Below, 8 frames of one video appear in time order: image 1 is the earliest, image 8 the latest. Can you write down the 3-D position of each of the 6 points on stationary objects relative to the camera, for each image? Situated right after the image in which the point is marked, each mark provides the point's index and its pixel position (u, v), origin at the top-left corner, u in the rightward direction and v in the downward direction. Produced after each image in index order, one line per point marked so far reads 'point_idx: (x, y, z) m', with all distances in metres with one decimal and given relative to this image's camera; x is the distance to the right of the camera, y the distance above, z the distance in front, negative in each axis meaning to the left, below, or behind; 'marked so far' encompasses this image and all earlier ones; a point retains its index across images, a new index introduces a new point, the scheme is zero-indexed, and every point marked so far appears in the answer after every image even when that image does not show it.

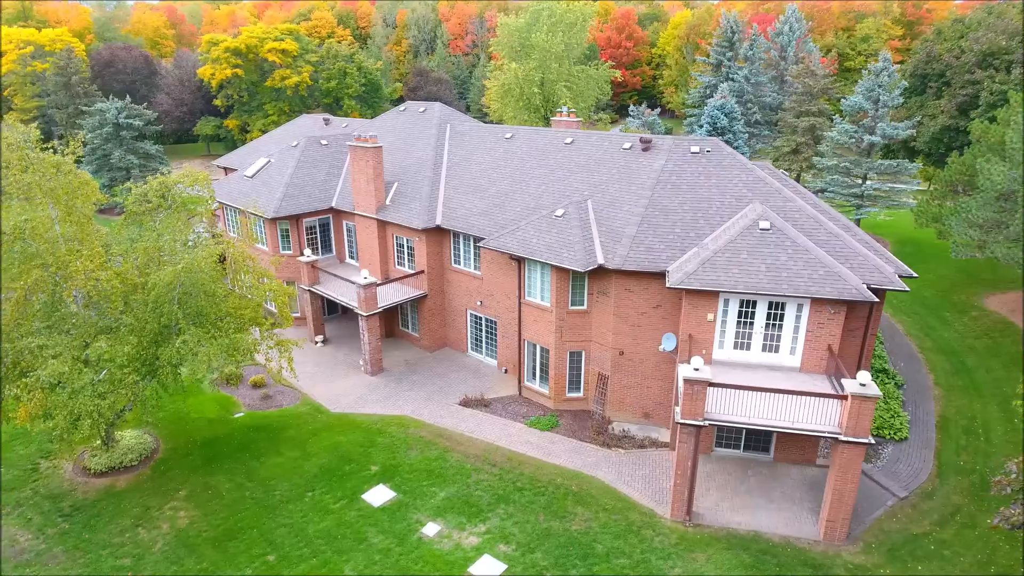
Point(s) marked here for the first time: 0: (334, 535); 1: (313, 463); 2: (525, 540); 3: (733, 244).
0: (-4.2, -5.9, +15.5) m
1: (-5.6, -4.9, +18.2) m
2: (+0.3, -5.9, +15.3) m
3: (+5.9, +1.2, +17.2) m
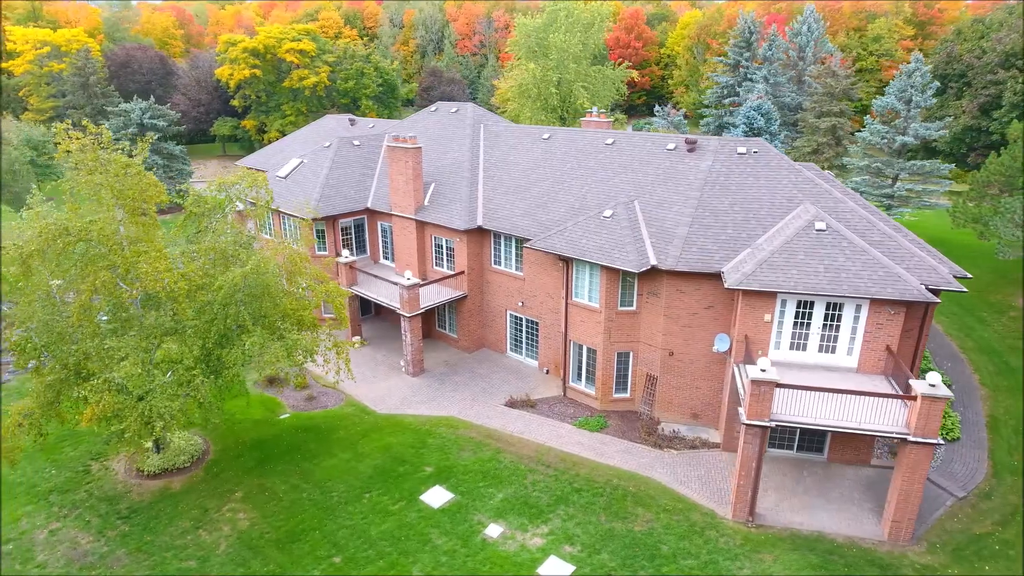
0: (-2.7, -5.9, +15.5) m
1: (-4.0, -4.9, +18.2) m
2: (+1.9, -6.0, +15.3) m
3: (+7.4, +1.2, +17.2) m
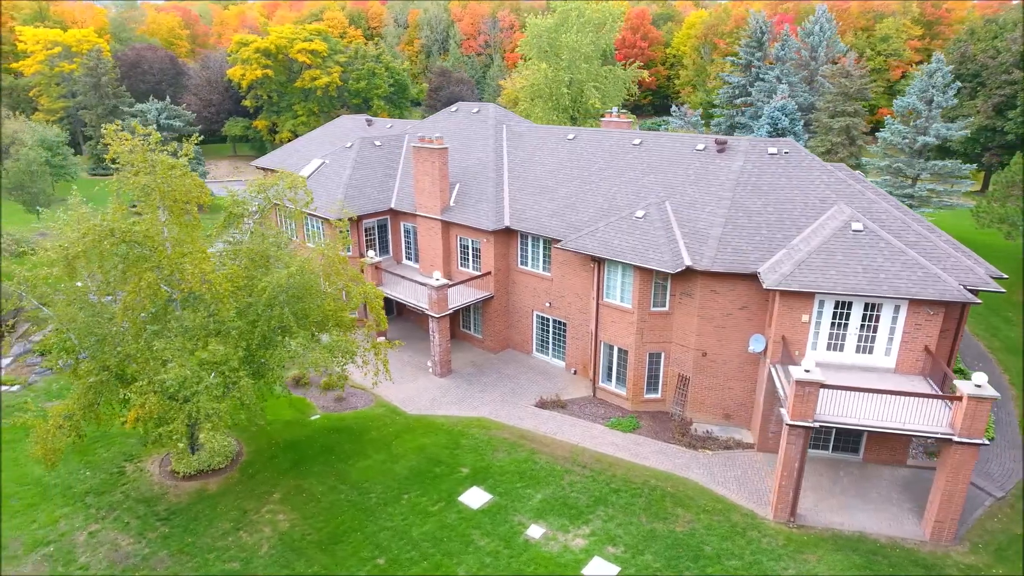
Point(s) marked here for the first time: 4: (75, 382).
0: (-1.7, -6.0, +15.4) m
1: (-3.1, -5.0, +18.2) m
2: (+2.9, -6.0, +15.3) m
3: (+8.4, +1.1, +17.2) m
4: (-10.1, -2.2, +15.1) m
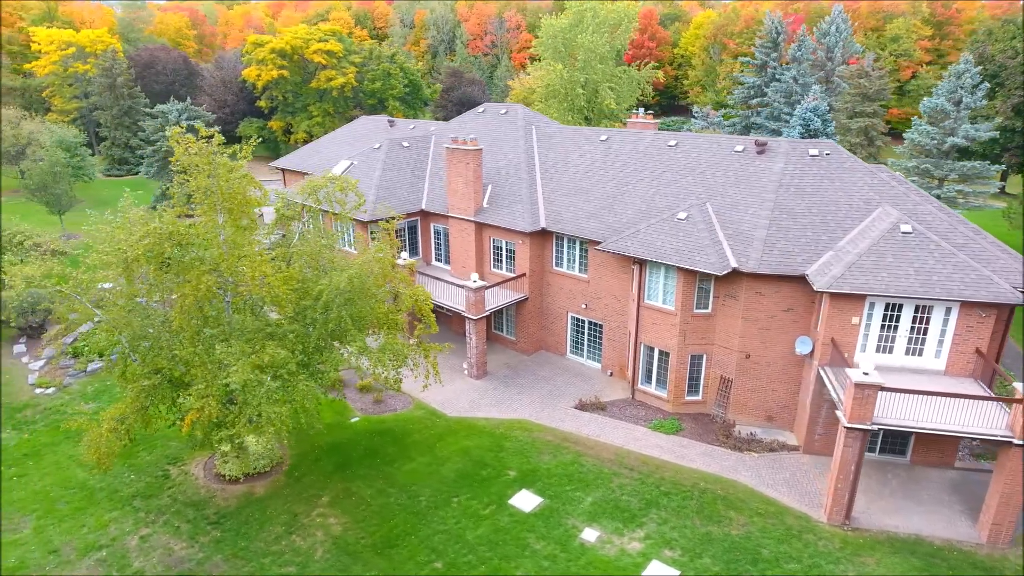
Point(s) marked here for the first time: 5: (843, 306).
0: (-0.4, -6.0, +15.4) m
1: (-1.7, -5.0, +18.1) m
2: (+4.2, -6.0, +15.3) m
3: (+9.7, +1.1, +17.2) m
4: (-8.8, -2.3, +15.0) m
5: (+8.7, -0.5, +17.1) m
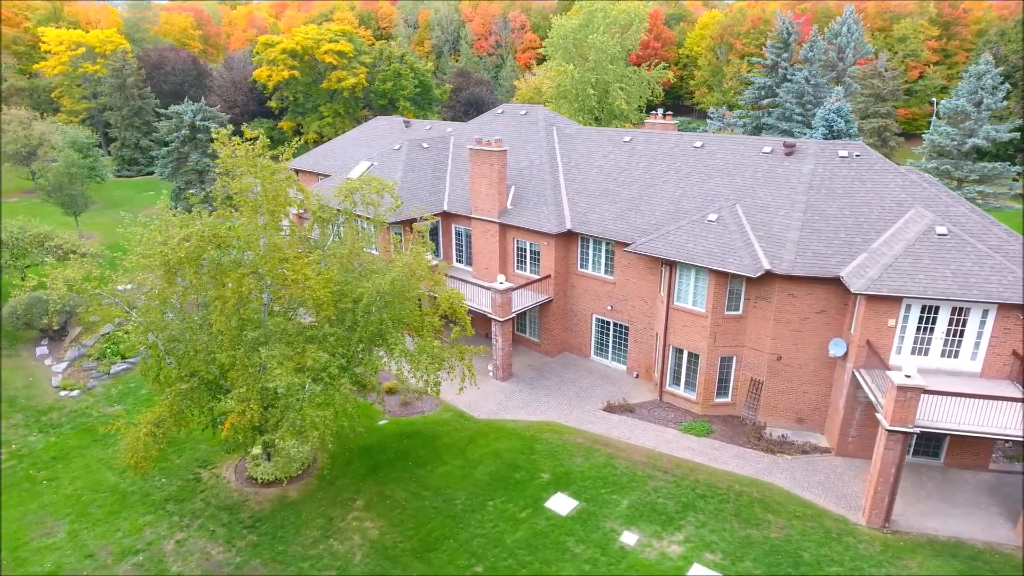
0: (+0.5, -6.1, +15.3) m
1: (-0.8, -5.1, +18.0) m
2: (+5.1, -6.1, +15.2) m
3: (+10.6, +1.0, +17.1) m
4: (-7.9, -2.3, +14.9) m
5: (+9.6, -0.5, +17.0) m
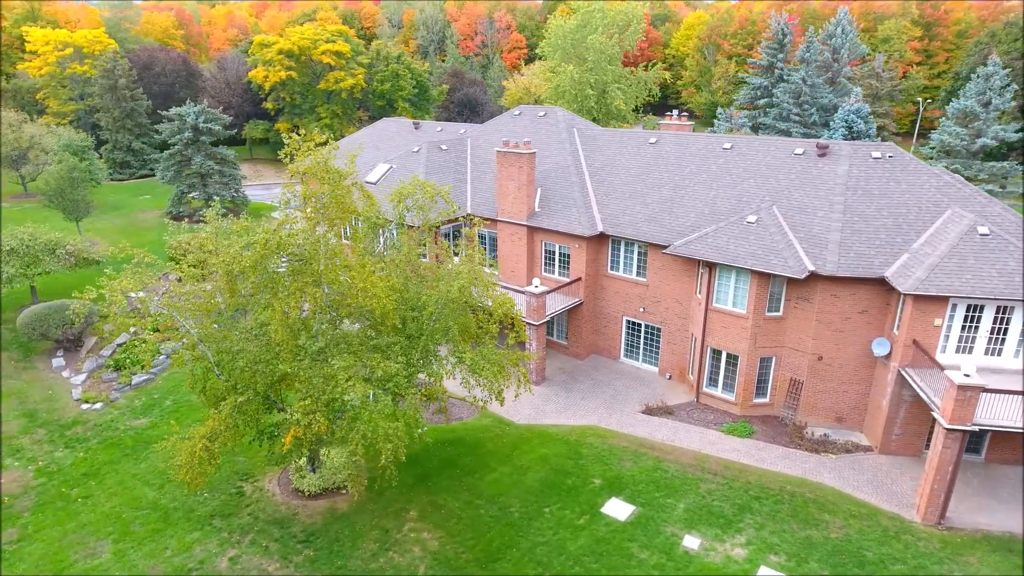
0: (+2.0, -6.2, +15.2) m
1: (+0.6, -5.2, +17.9) m
2: (+6.6, -6.2, +15.3) m
3: (+11.9, +1.1, +17.4) m
4: (-6.4, -2.5, +14.4) m
5: (+11.0, -0.5, +17.2) m
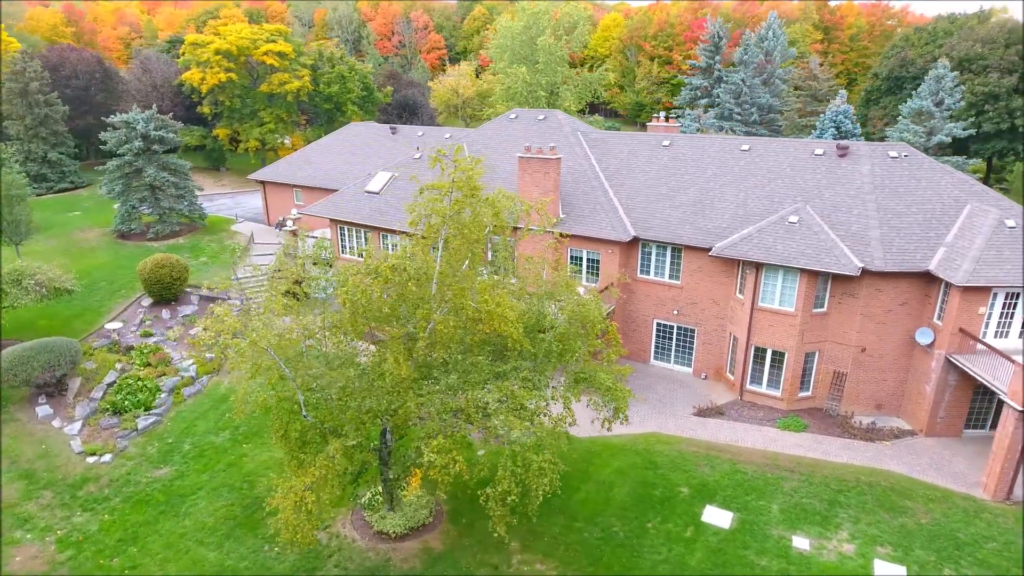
0: (+4.8, -6.4, +15.0) m
1: (+2.9, -5.5, +17.4) m
2: (+9.3, -6.1, +15.8) m
3: (+13.8, +1.3, +18.7) m
4: (-3.6, -3.2, +13.0) m
5: (+13.0, -0.3, +18.4) m
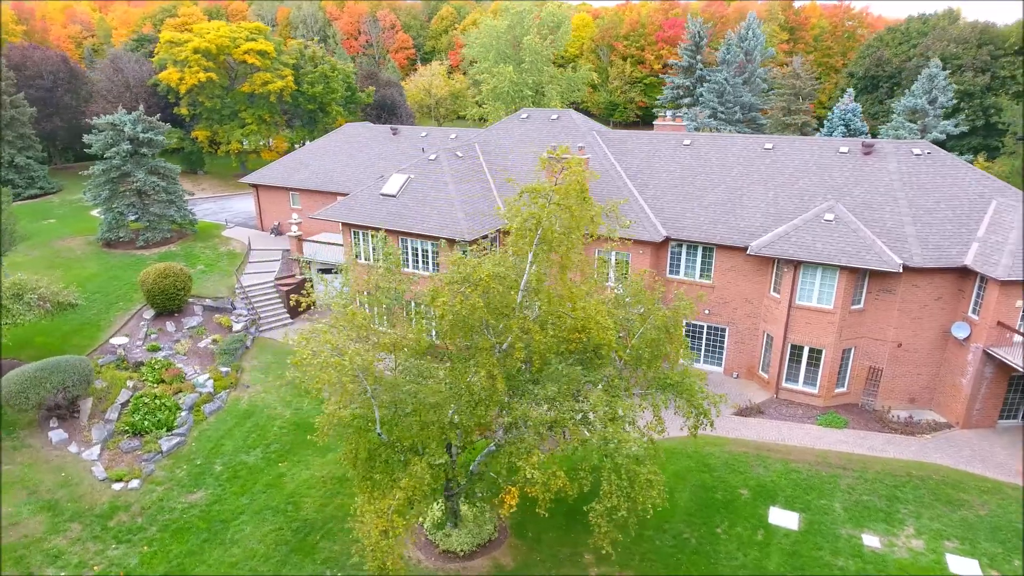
0: (+6.6, -6.4, +14.9) m
1: (+4.5, -5.5, +17.1) m
2: (+11.0, -6.0, +15.9) m
3: (+15.2, +1.5, +19.1) m
4: (-1.7, -3.4, +12.3) m
5: (+14.4, -0.1, +18.8) m
